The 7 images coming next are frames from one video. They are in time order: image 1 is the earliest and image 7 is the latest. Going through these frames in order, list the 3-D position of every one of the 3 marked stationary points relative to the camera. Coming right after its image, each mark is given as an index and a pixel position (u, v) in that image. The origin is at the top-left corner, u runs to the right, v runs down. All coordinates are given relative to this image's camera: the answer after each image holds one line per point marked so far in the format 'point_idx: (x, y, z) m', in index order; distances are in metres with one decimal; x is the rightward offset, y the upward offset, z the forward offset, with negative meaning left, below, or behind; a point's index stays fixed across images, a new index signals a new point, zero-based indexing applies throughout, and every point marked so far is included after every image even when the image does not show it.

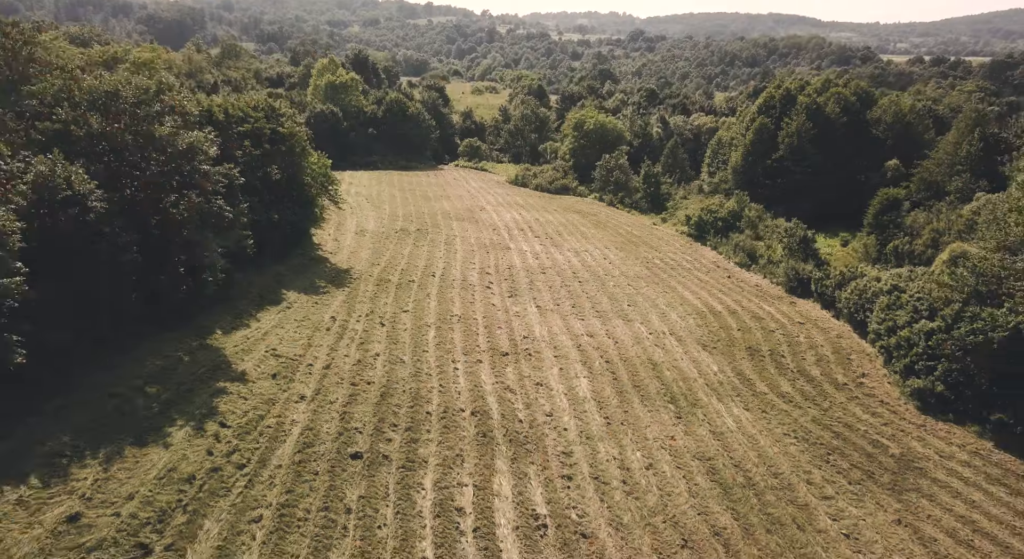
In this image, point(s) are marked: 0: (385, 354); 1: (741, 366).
0: (-3.2, -1.9, +17.1) m
1: (+6.6, -2.5, +20.1) m
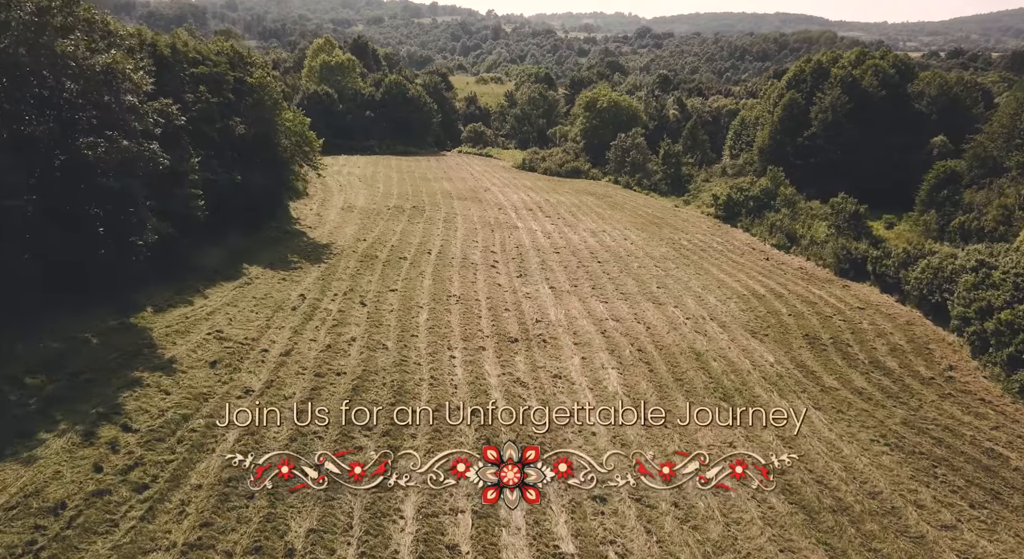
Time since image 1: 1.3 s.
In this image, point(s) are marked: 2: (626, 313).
0: (-3.0, -1.2, +13.6) m
1: (+6.9, -1.8, +16.5) m
2: (+3.0, -0.9, +18.0) m
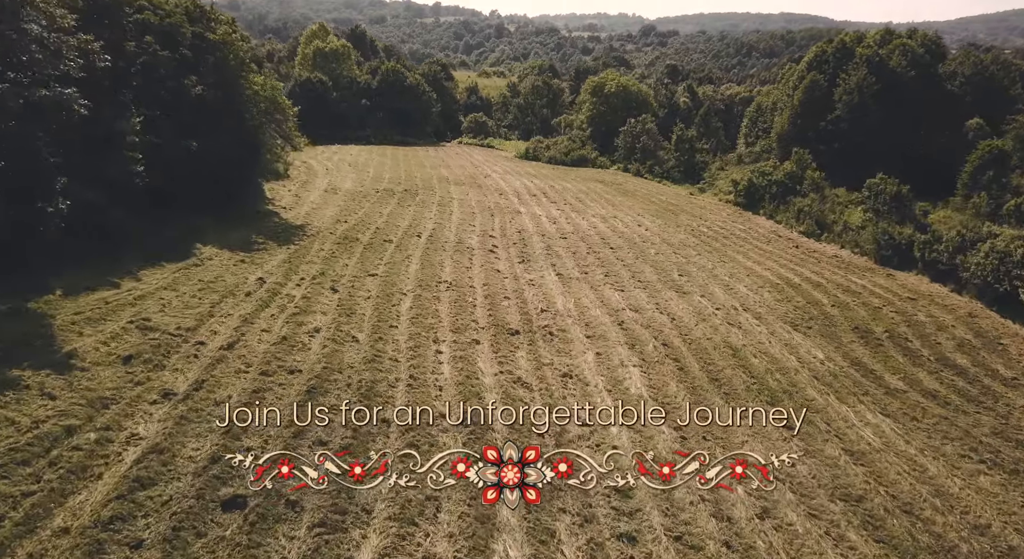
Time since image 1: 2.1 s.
0: (-3.0, -0.8, +11.1) m
1: (+6.9, -1.5, +13.9) m
2: (+3.0, -0.5, +15.4) m
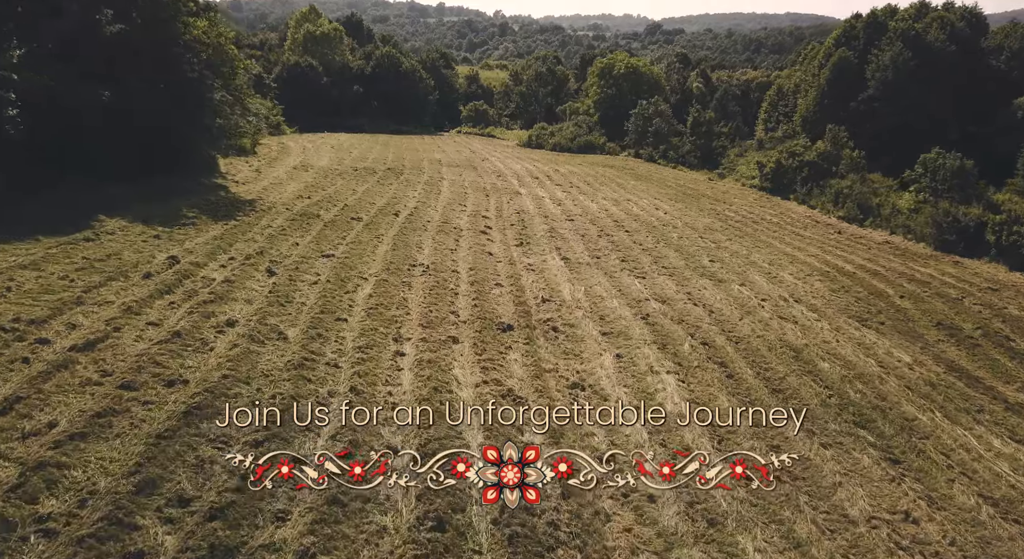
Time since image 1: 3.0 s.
0: (-3.1, -0.5, +8.1) m
1: (+6.8, -1.2, +10.8) m
2: (+2.9, -0.2, +12.3) m
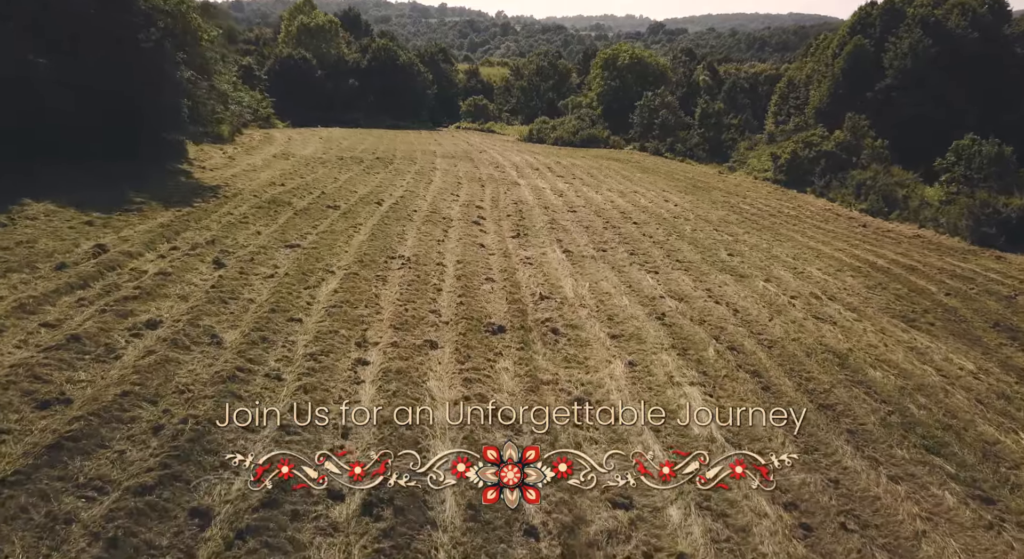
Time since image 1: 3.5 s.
0: (-3.2, -0.4, +6.5) m
1: (+6.7, -1.1, +9.2) m
2: (+2.8, -0.2, +10.8) m
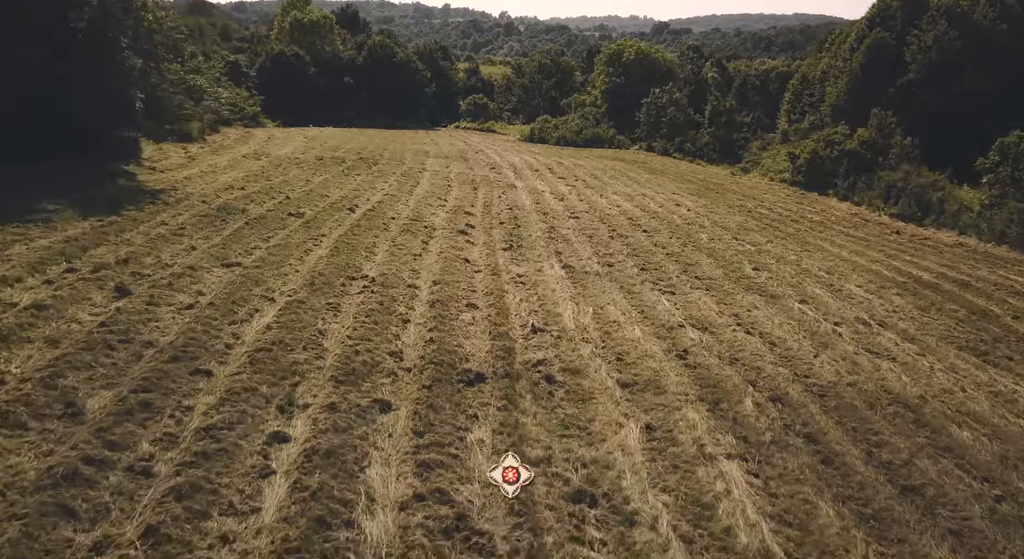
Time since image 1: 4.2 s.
0: (-3.4, -0.7, +4.7) m
1: (+6.5, -1.4, +7.4) m
2: (+2.6, -0.5, +8.9) m
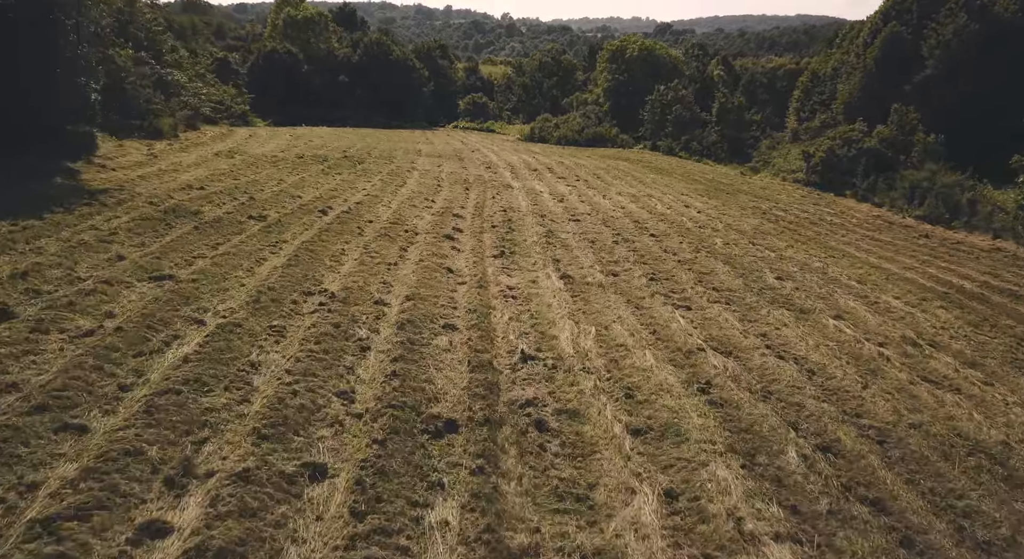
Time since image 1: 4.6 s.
0: (-3.5, -0.9, +3.4) m
1: (+6.4, -1.5, +6.0) m
2: (+2.5, -0.6, +7.6) m
